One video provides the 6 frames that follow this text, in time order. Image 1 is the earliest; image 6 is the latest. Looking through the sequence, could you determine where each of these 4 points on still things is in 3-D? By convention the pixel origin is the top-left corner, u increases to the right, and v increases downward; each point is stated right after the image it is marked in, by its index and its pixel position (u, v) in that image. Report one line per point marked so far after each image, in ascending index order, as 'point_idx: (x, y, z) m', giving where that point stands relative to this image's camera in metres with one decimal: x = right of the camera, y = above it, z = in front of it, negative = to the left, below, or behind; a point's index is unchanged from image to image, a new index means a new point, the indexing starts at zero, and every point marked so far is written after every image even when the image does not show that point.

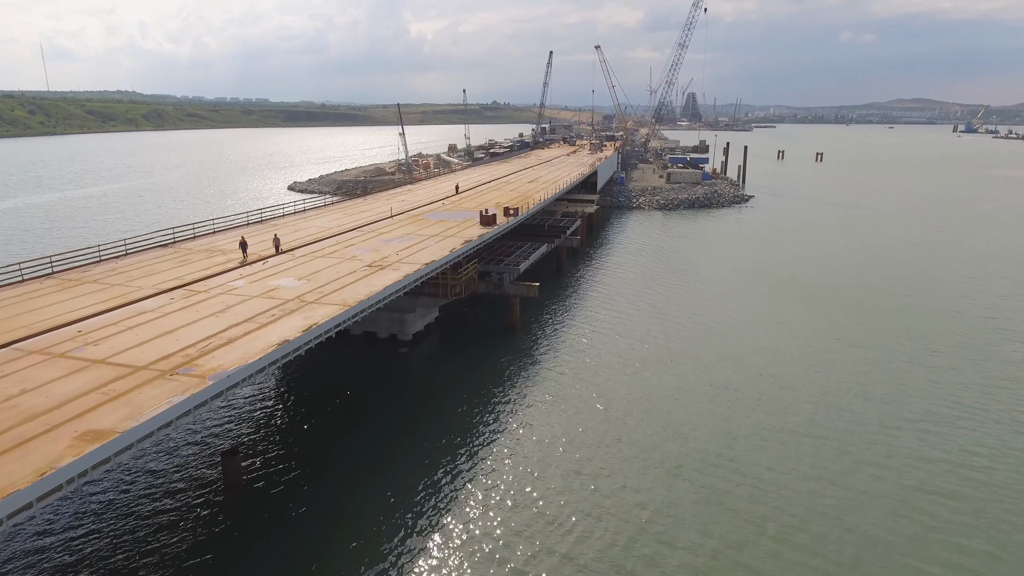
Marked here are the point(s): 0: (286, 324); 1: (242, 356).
0: (-7.2, -1.2, +18.7) m
1: (-7.5, -1.9, +16.3) m
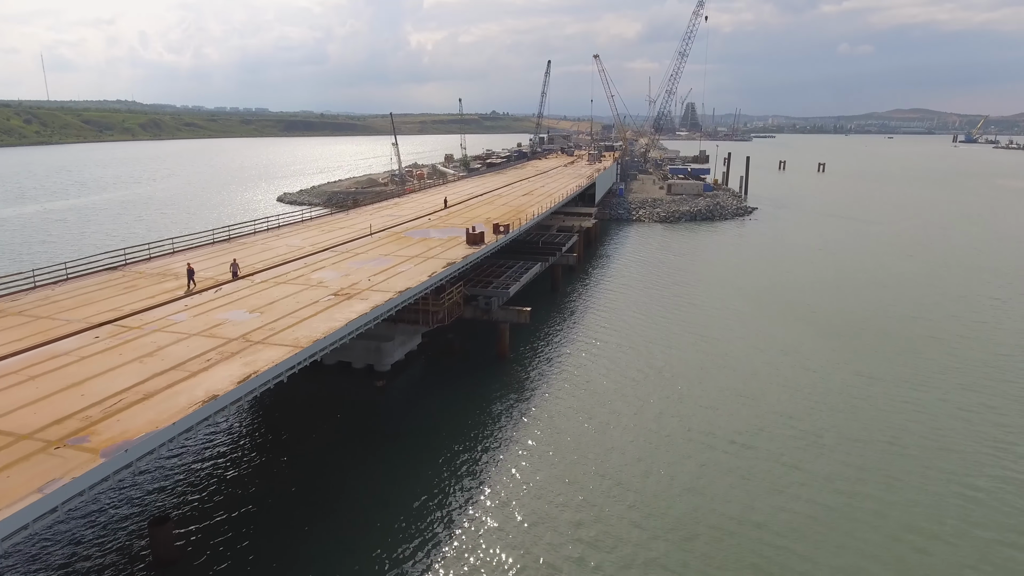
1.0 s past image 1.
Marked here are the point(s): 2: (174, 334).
0: (-7.7, -2.3, +15.6) m
1: (-8.0, -3.0, +13.2) m
2: (-10.7, -1.4, +18.6) m
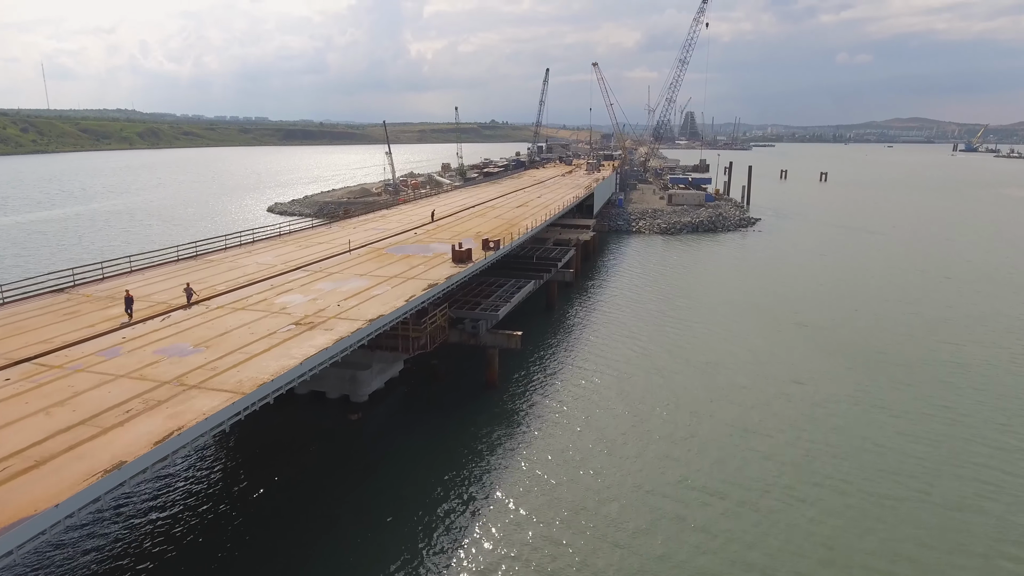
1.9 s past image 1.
0: (-8.3, -3.1, +13.0) m
1: (-8.5, -3.8, +10.6) m
2: (-11.2, -2.3, +15.9) m
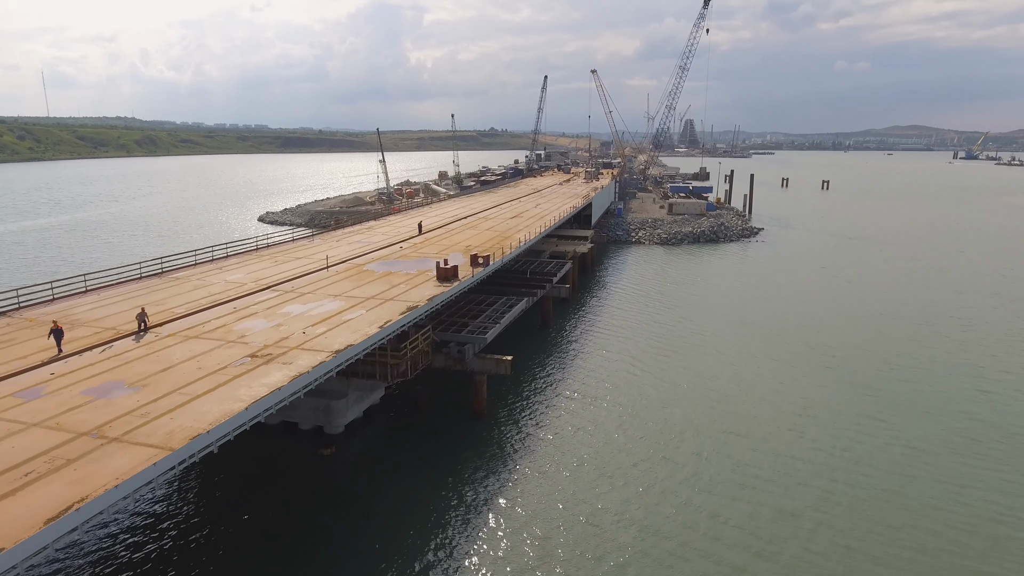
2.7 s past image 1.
0: (-8.7, -3.9, +10.7) m
1: (-9.0, -4.5, +8.3) m
2: (-11.7, -3.1, +13.6) m
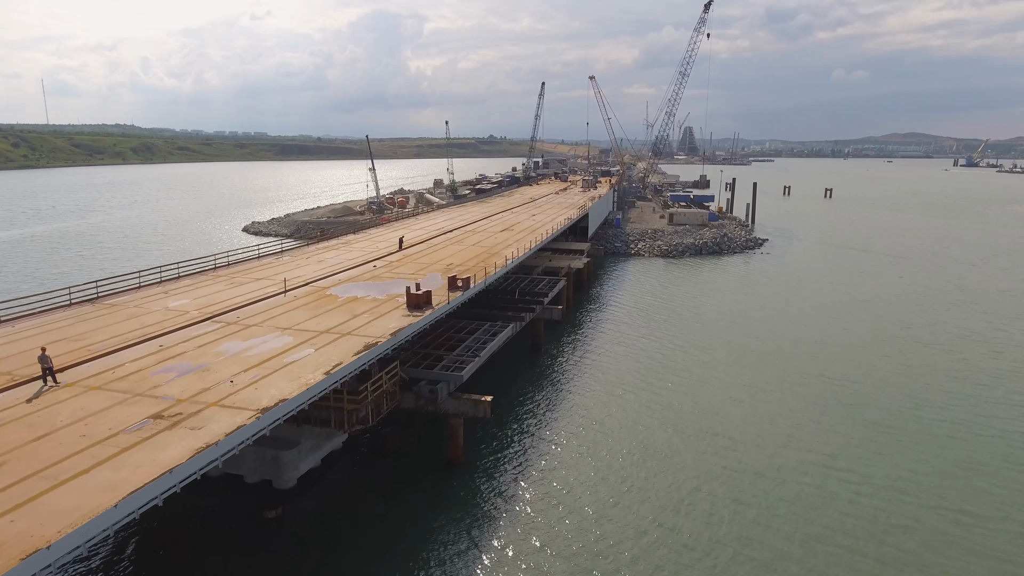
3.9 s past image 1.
0: (-9.5, -4.9, +7.2) m
1: (-9.8, -5.5, +4.8) m
2: (-12.4, -4.1, +10.2) m
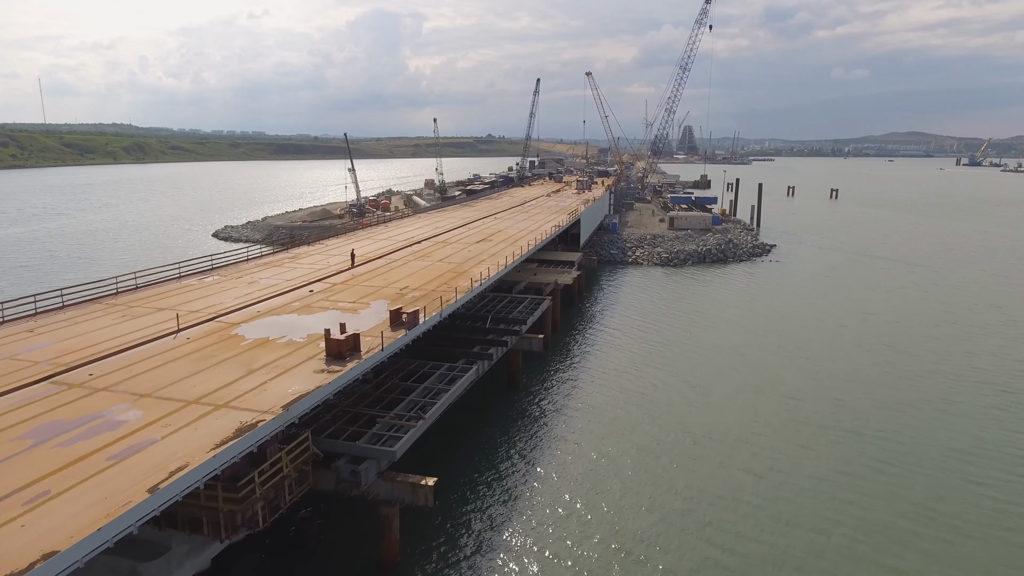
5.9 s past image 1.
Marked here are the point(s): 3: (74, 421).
0: (-10.9, -6.2, +1.5) m
1: (-11.2, -6.8, -1.0) m
2: (-13.8, -5.5, +4.4) m
3: (-10.3, -3.1, +13.8) m
